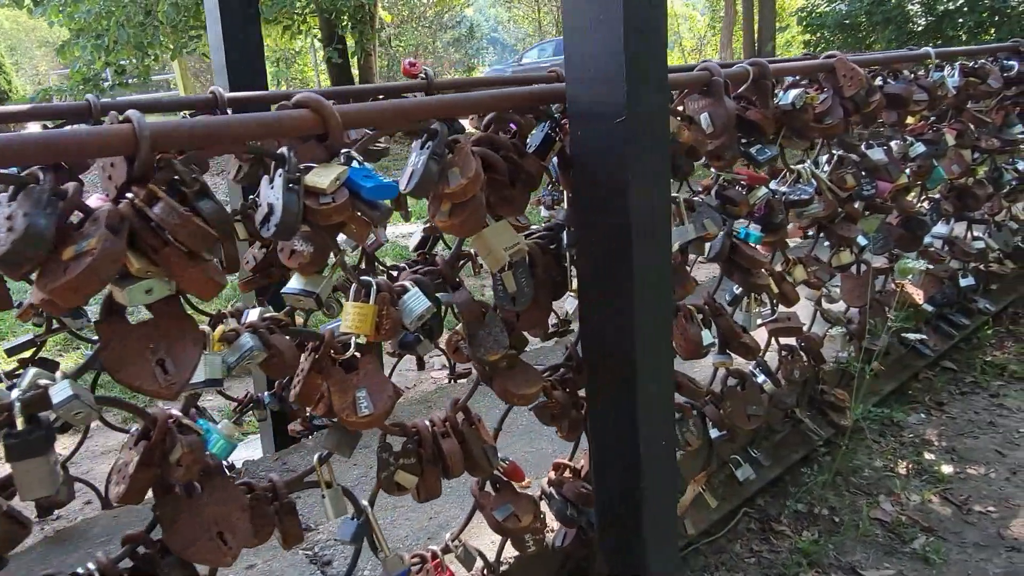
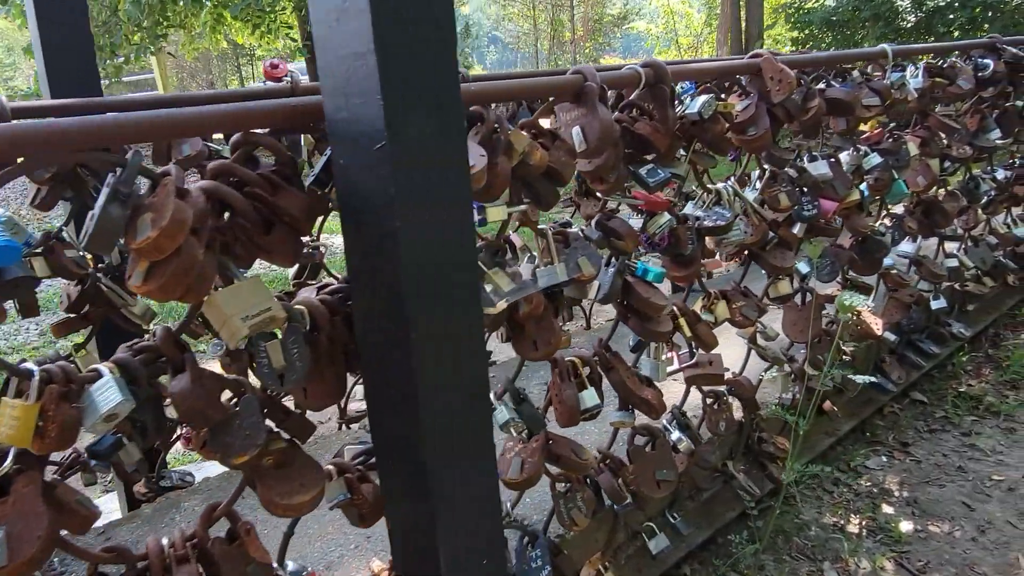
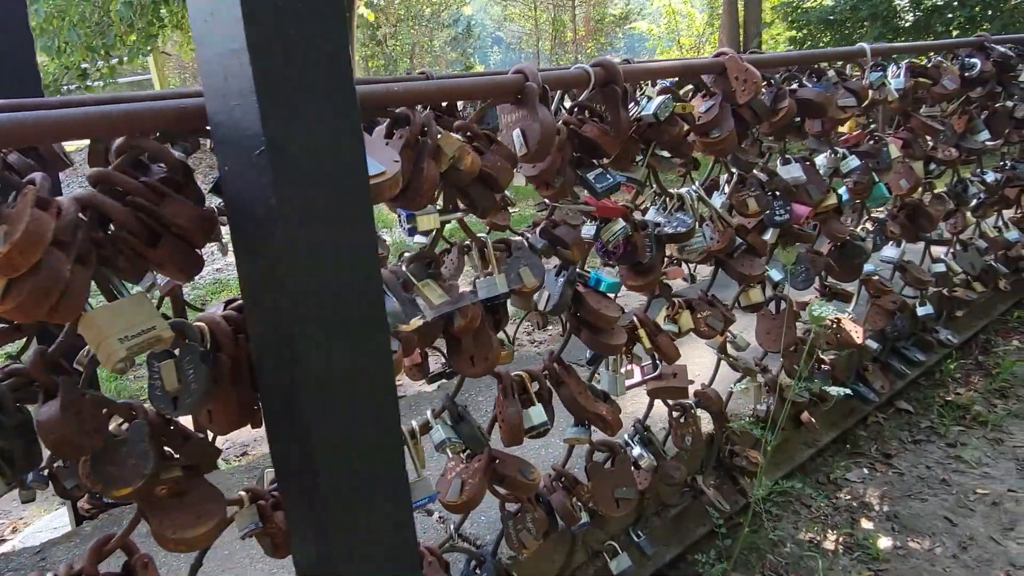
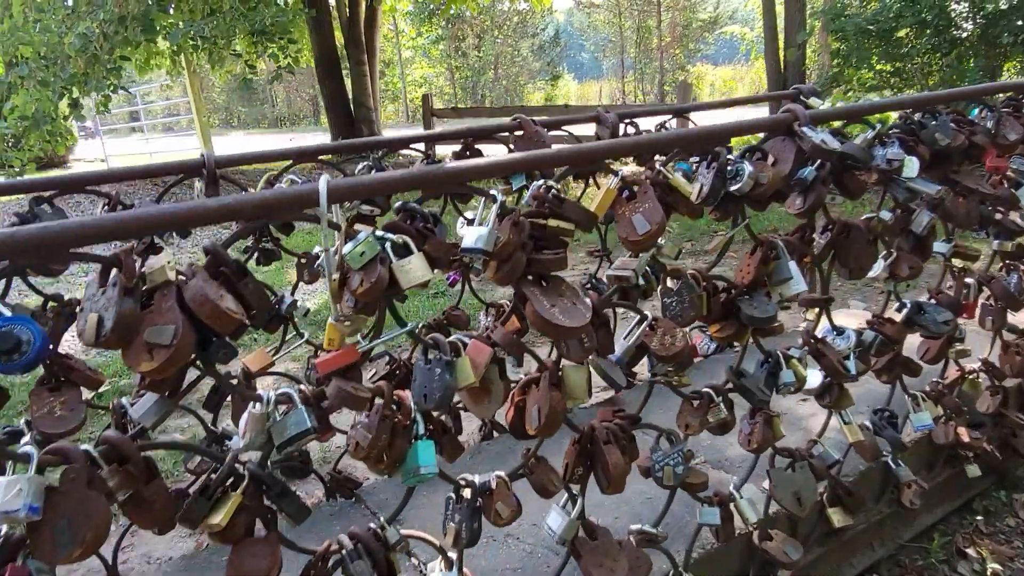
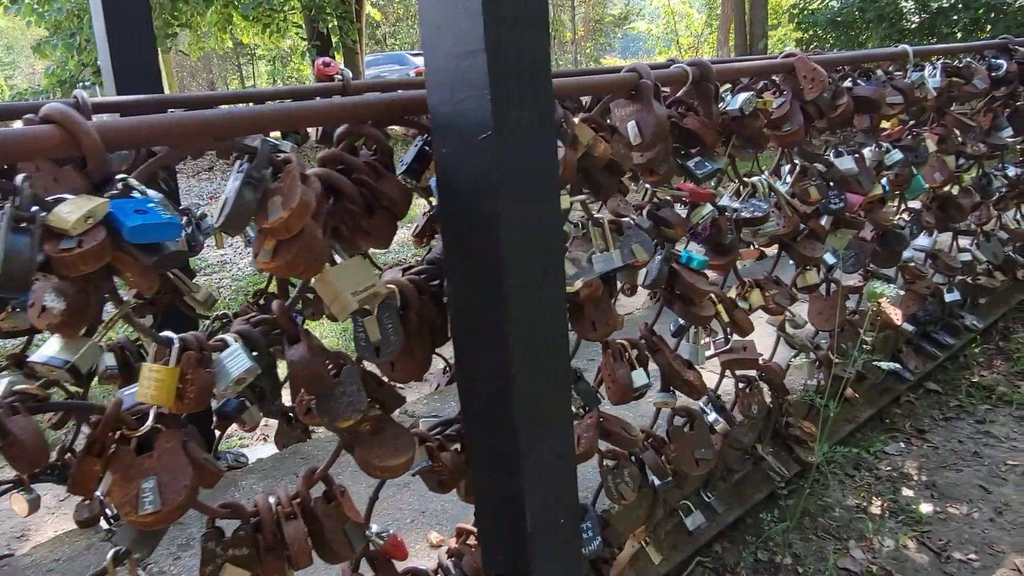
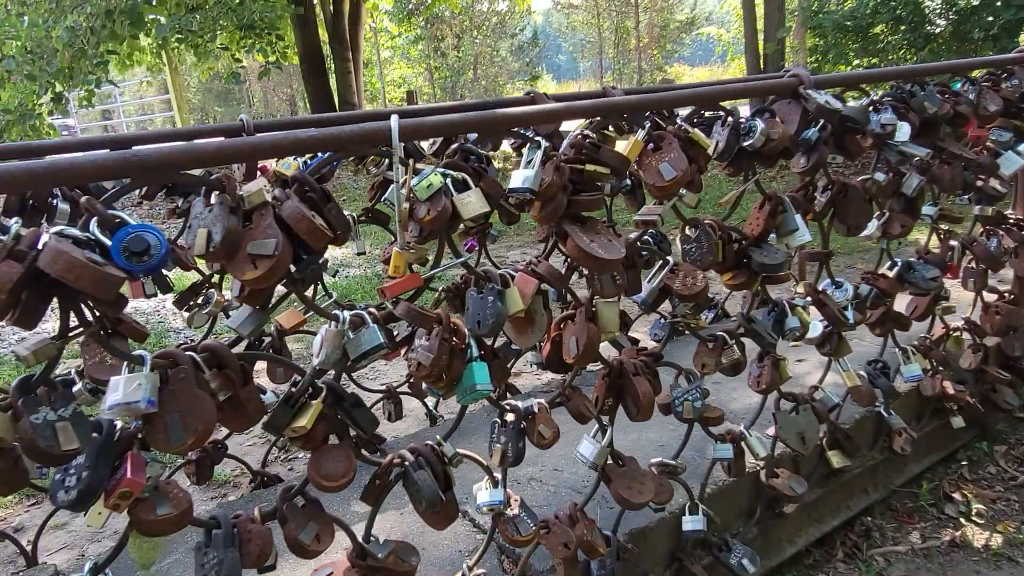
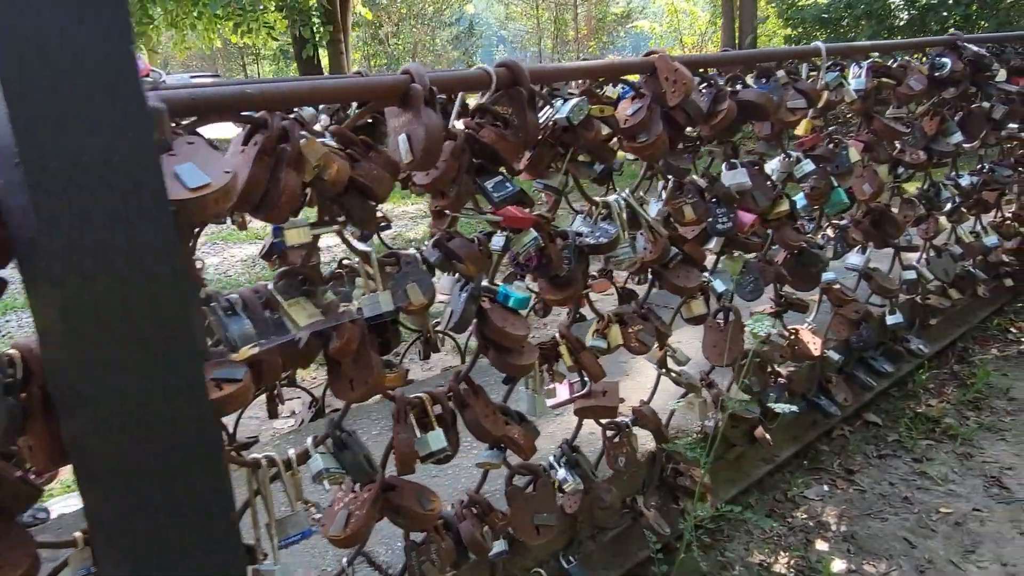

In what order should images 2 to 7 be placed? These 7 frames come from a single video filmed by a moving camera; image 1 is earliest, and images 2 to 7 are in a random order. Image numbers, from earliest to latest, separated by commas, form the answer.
5, 2, 3, 7, 6, 4
